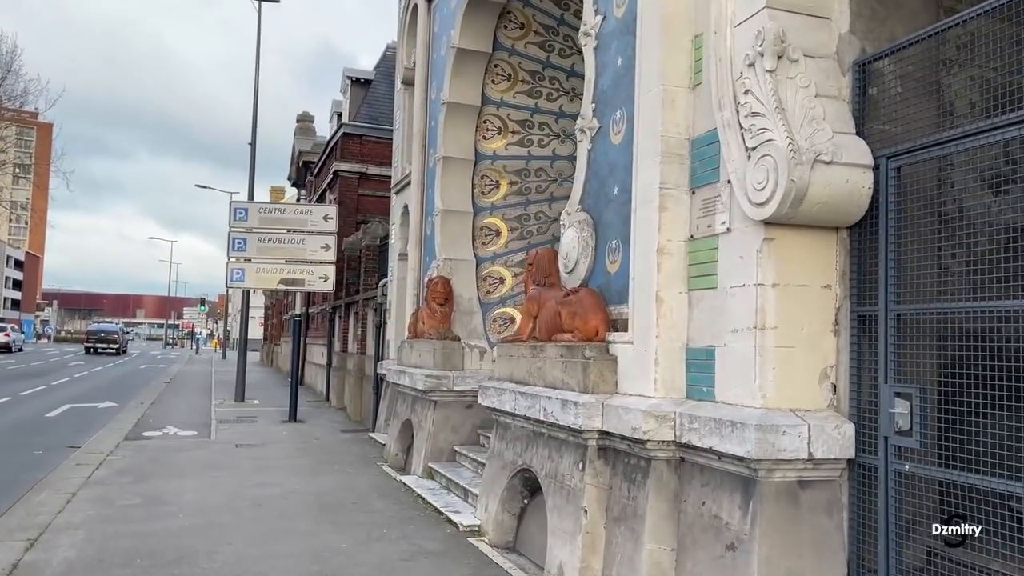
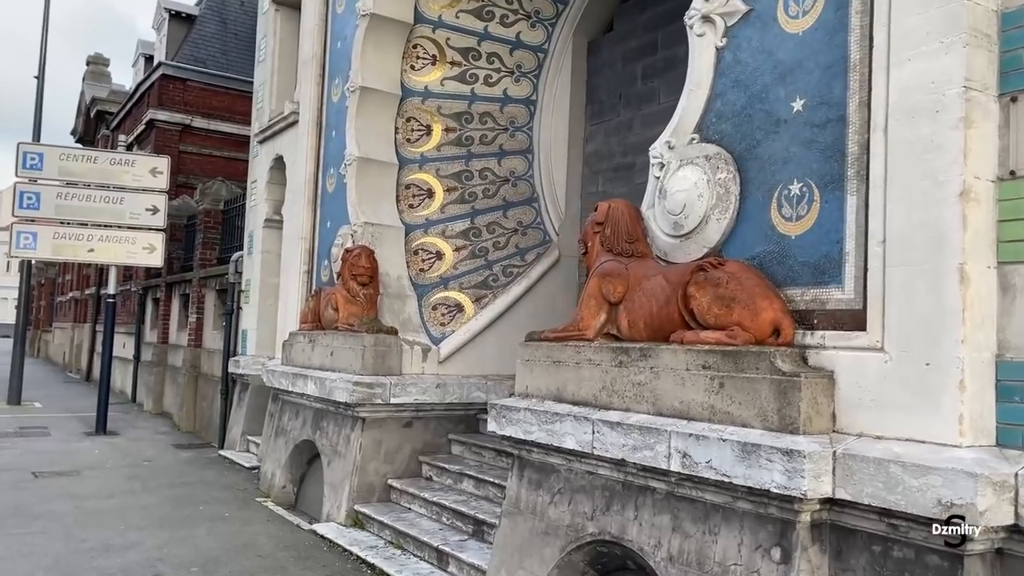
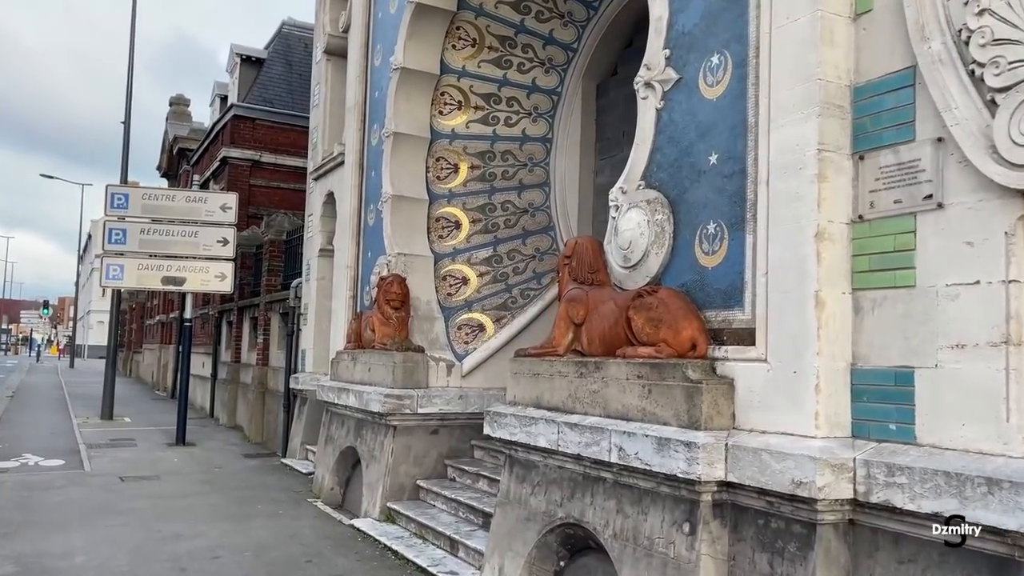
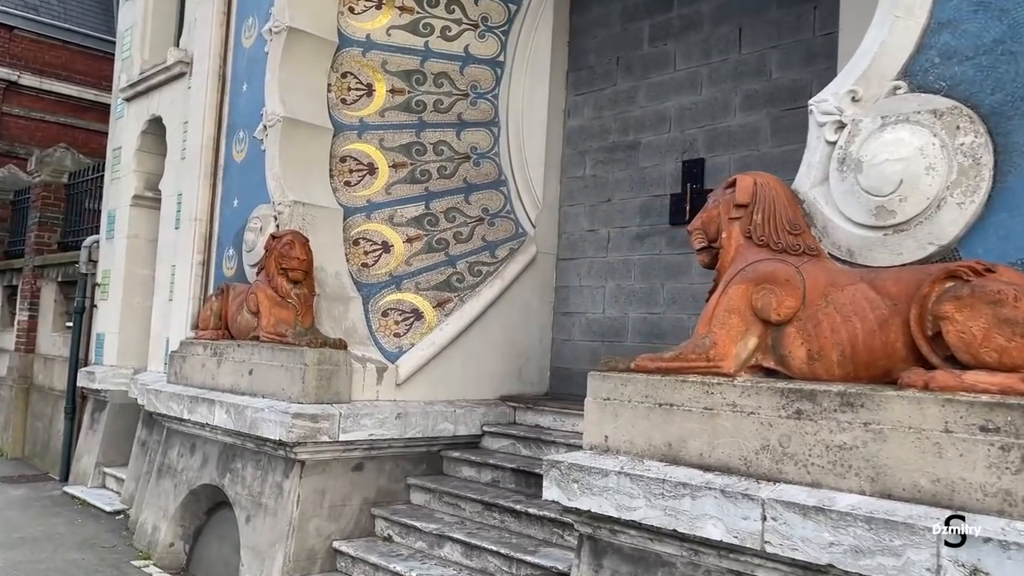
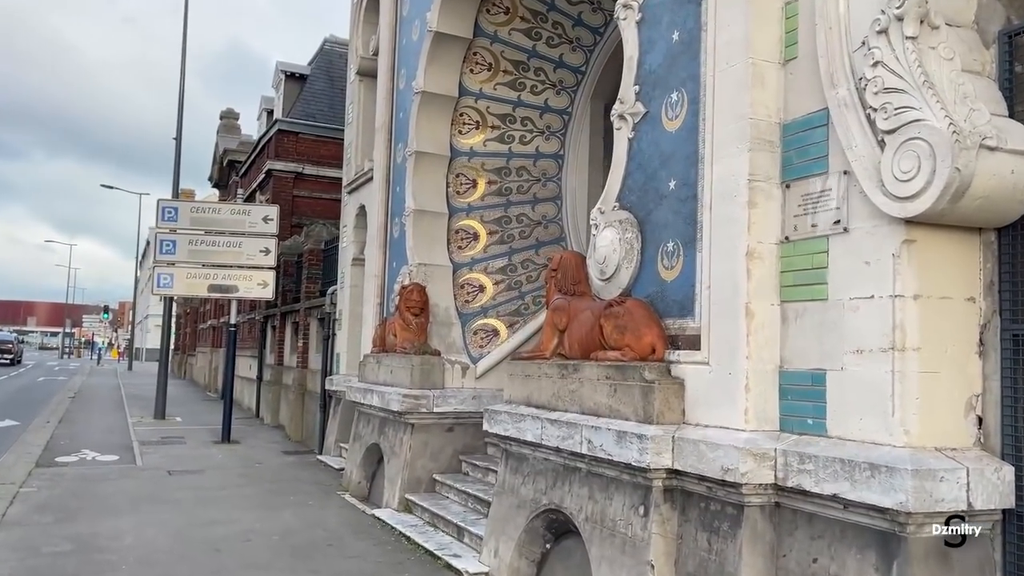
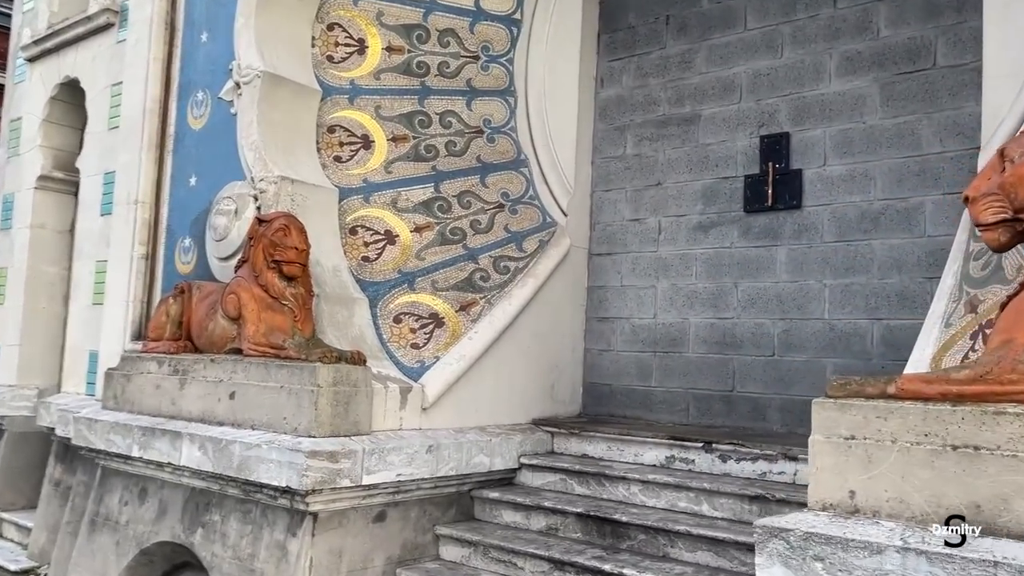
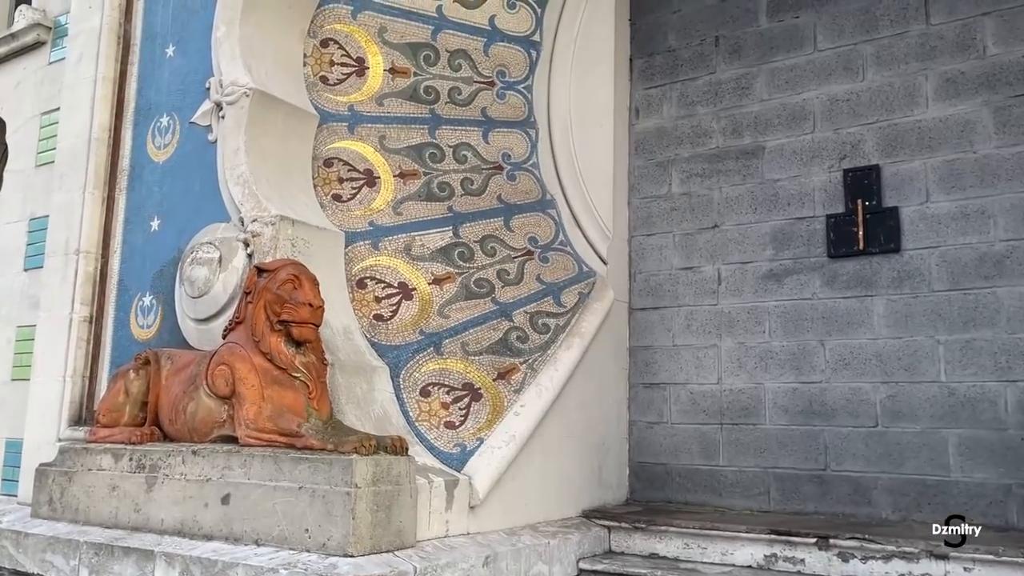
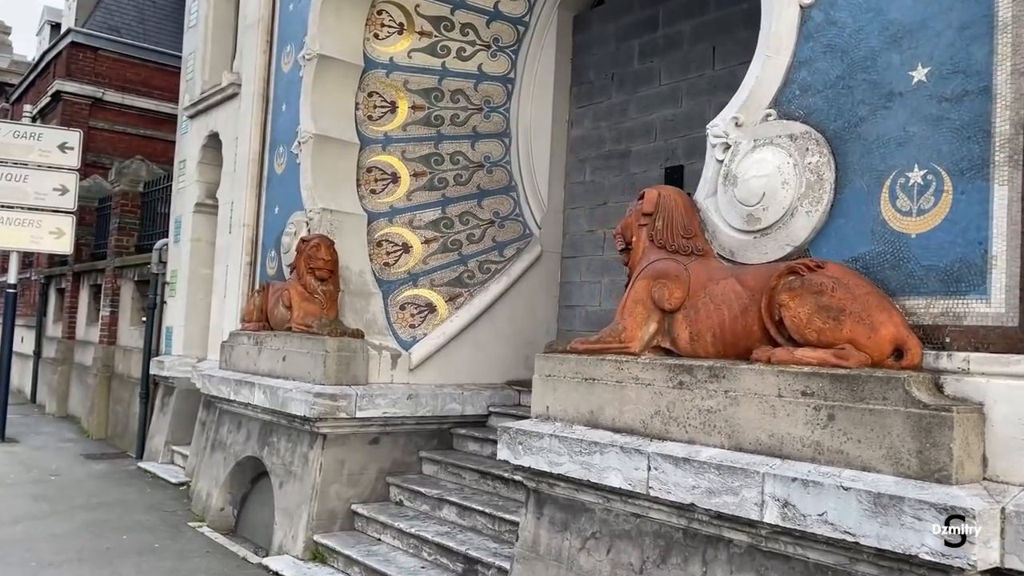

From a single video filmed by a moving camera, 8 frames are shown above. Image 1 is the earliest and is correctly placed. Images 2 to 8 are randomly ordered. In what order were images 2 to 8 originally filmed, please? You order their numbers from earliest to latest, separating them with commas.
5, 3, 2, 8, 4, 6, 7
